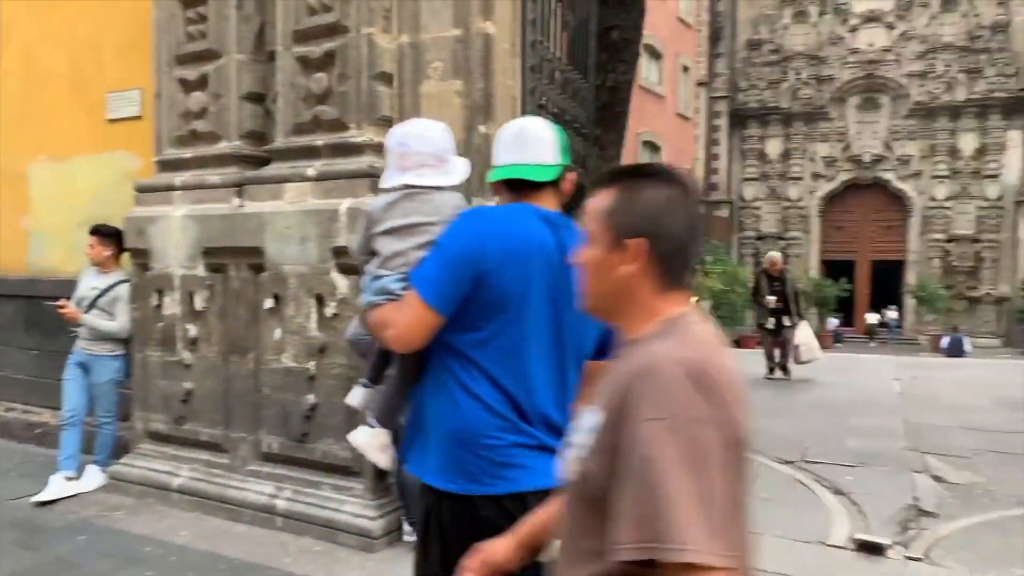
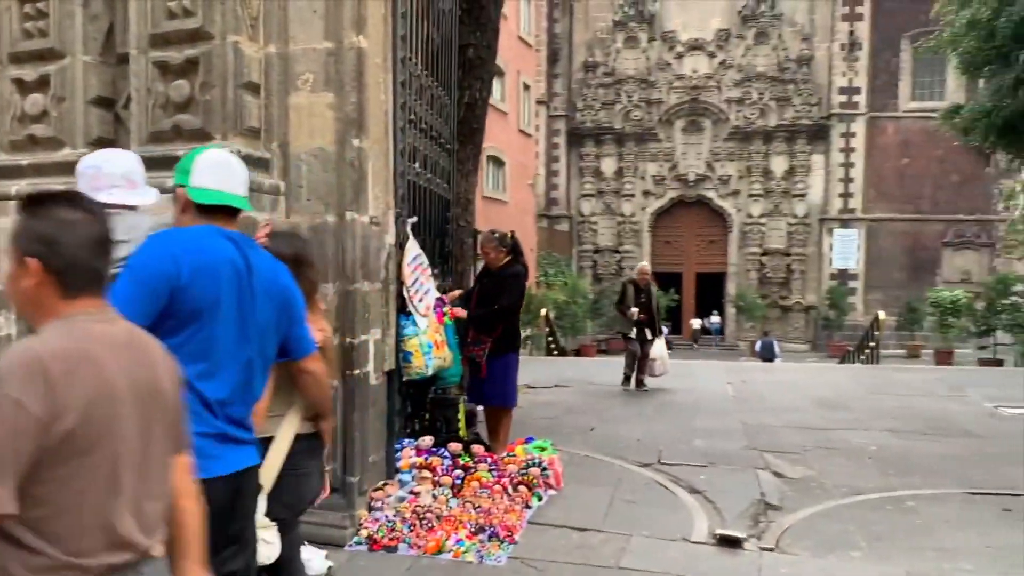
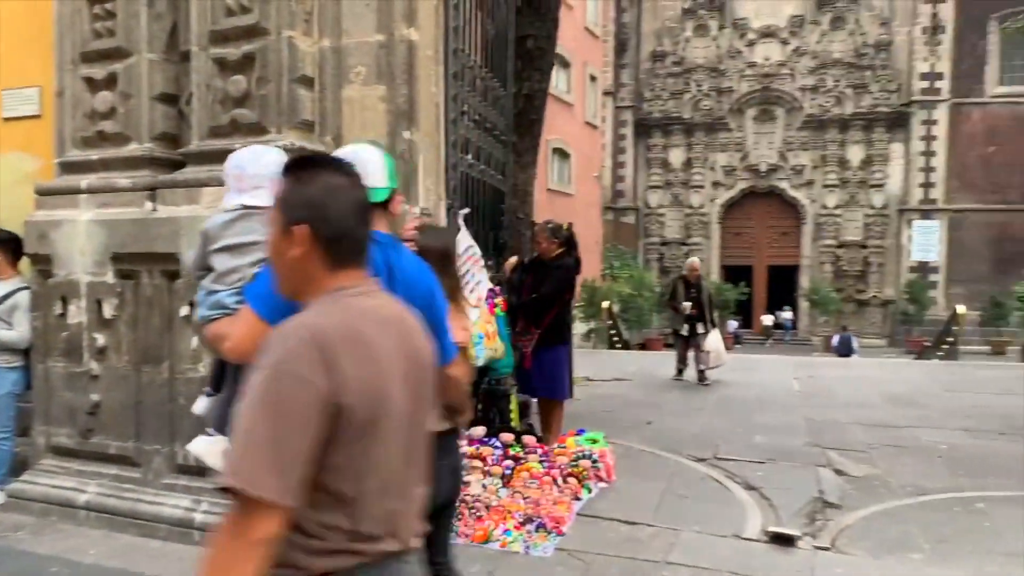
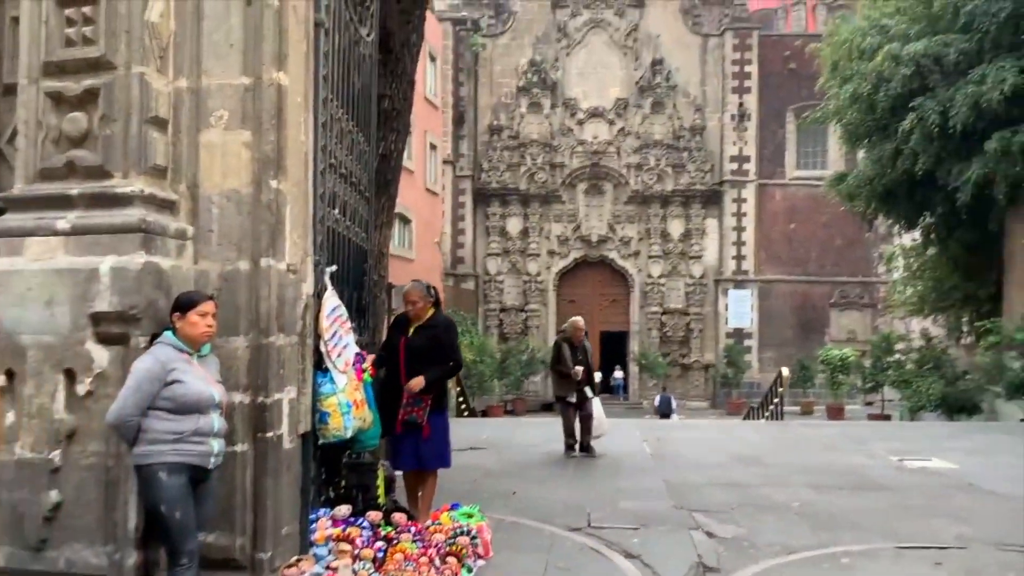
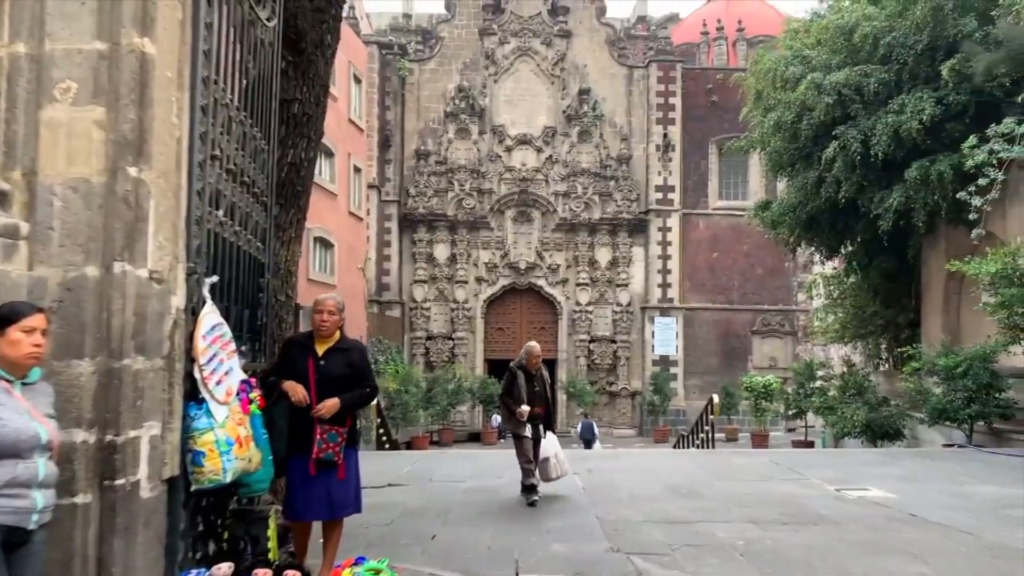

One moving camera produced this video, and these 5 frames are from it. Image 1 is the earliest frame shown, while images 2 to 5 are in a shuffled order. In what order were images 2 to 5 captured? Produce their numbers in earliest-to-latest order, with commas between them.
3, 2, 4, 5
